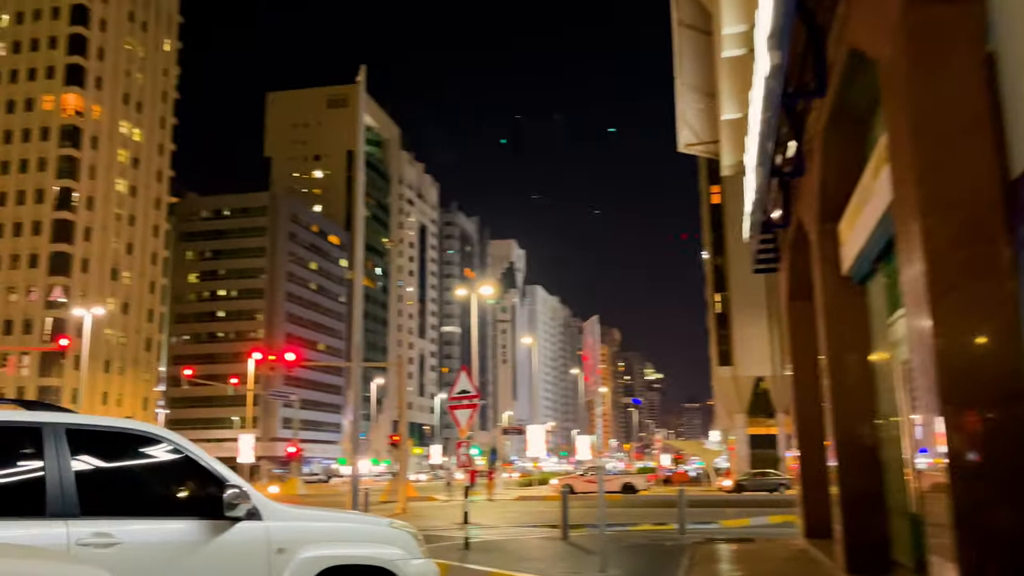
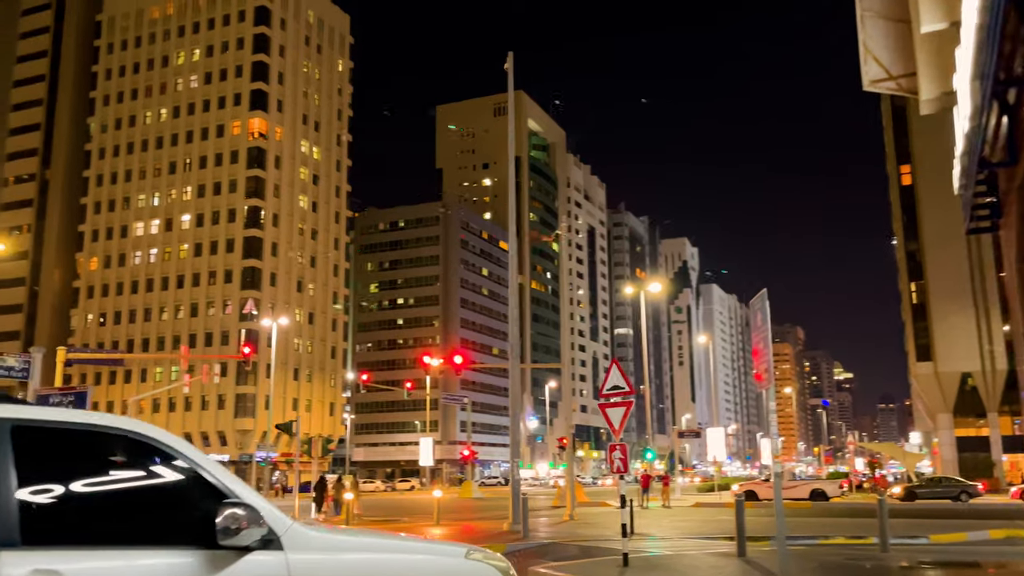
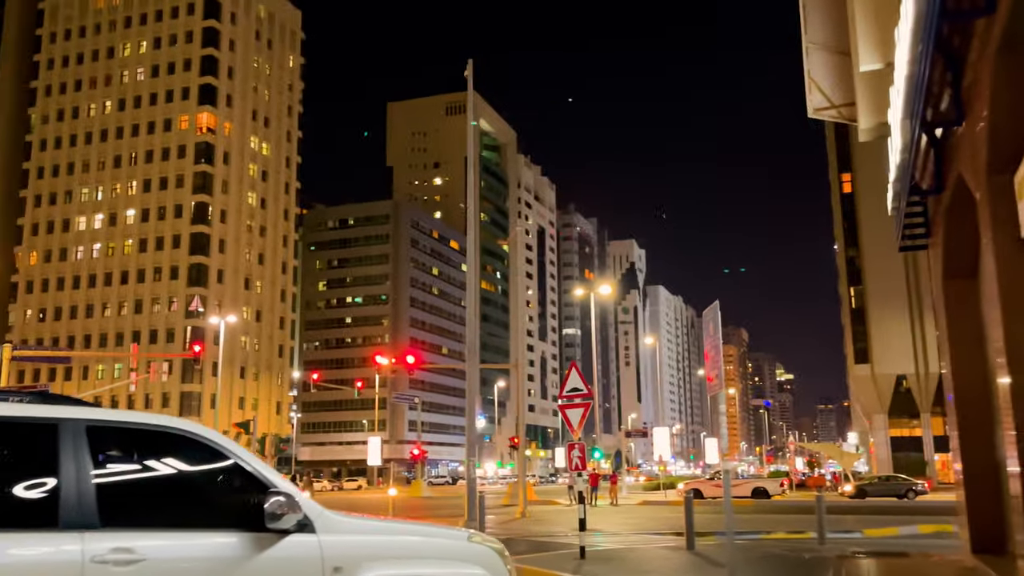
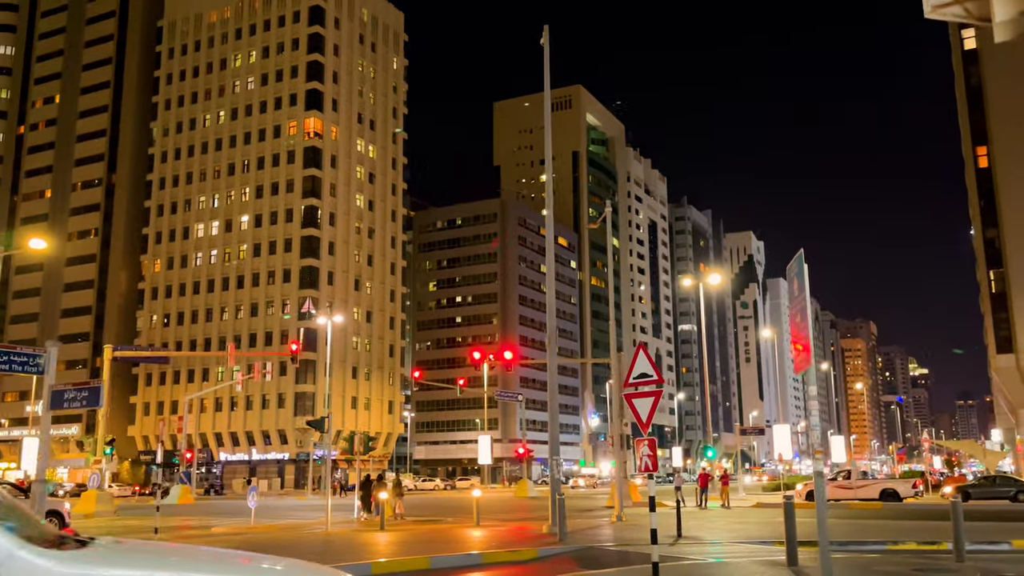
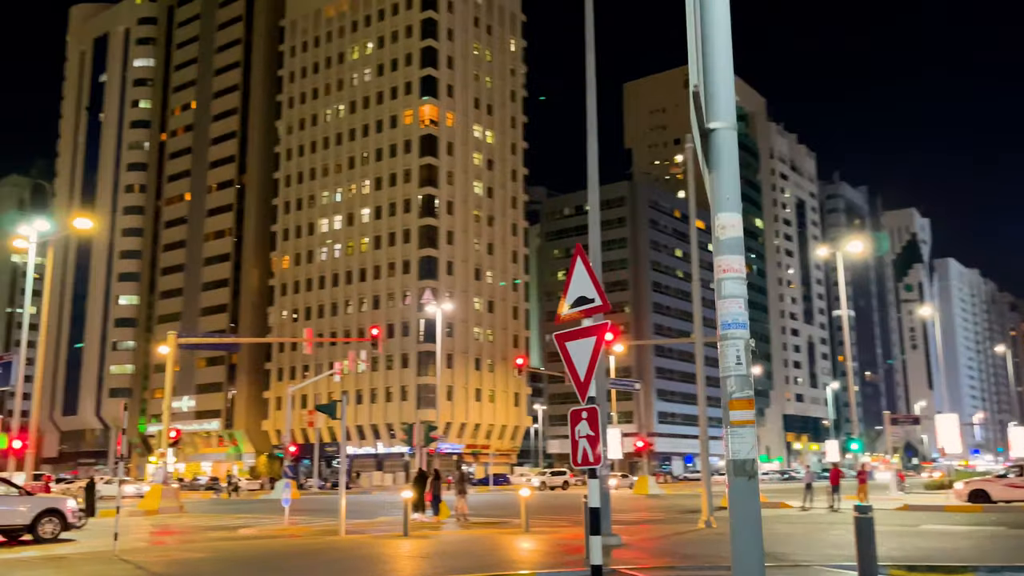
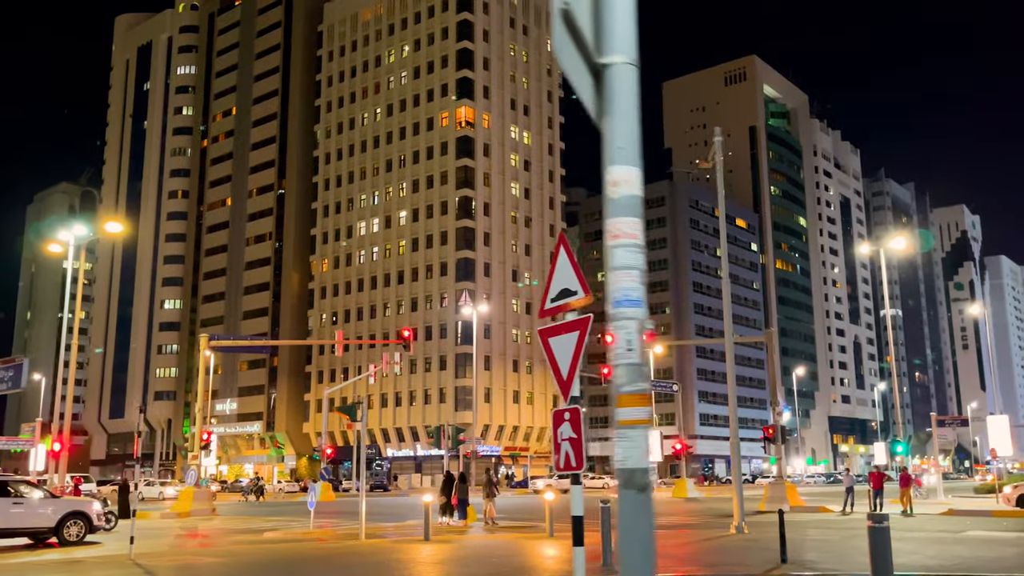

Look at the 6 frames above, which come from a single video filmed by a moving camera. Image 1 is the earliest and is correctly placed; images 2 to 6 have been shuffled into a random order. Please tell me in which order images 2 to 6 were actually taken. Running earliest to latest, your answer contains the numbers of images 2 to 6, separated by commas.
3, 2, 4, 5, 6
